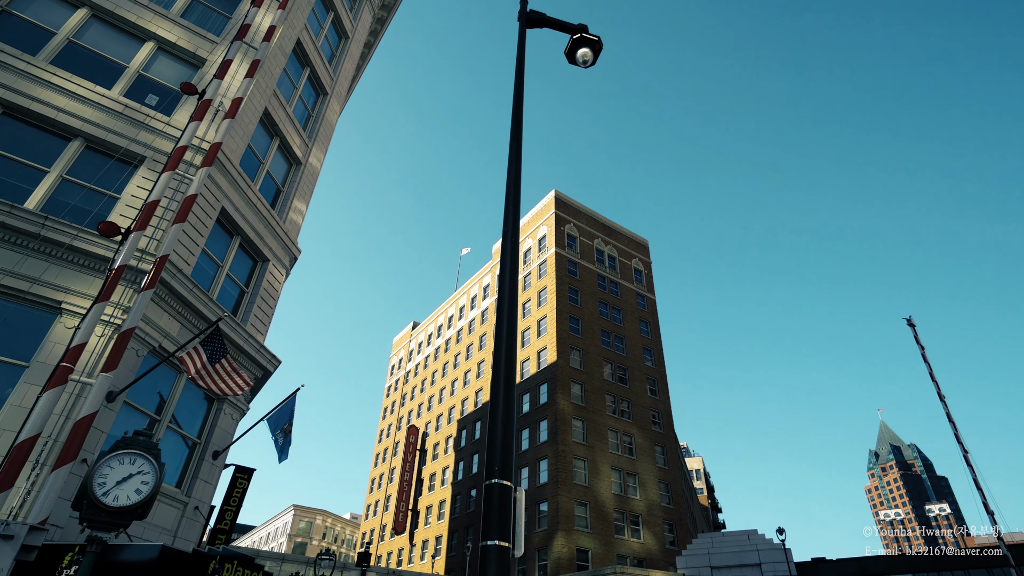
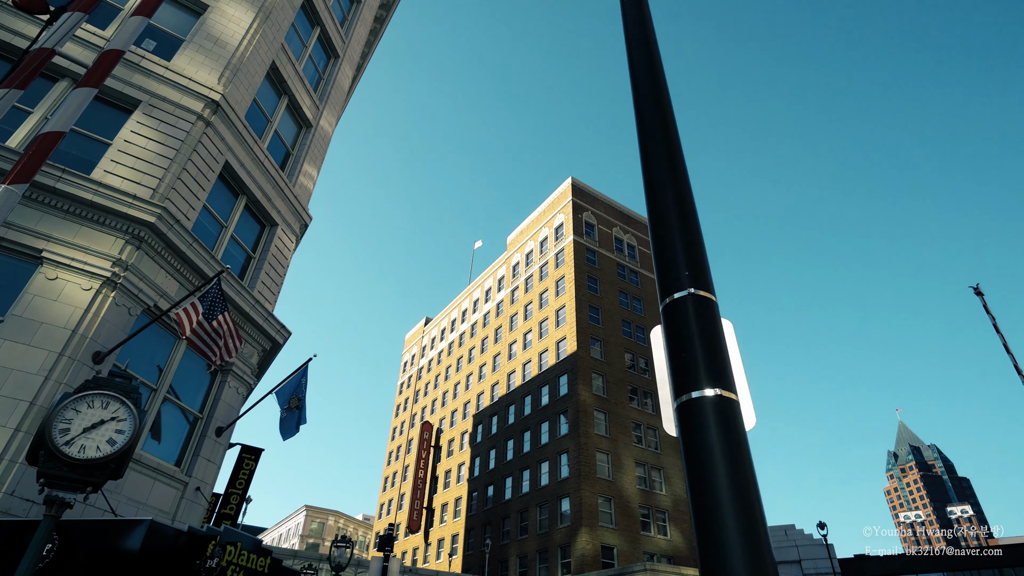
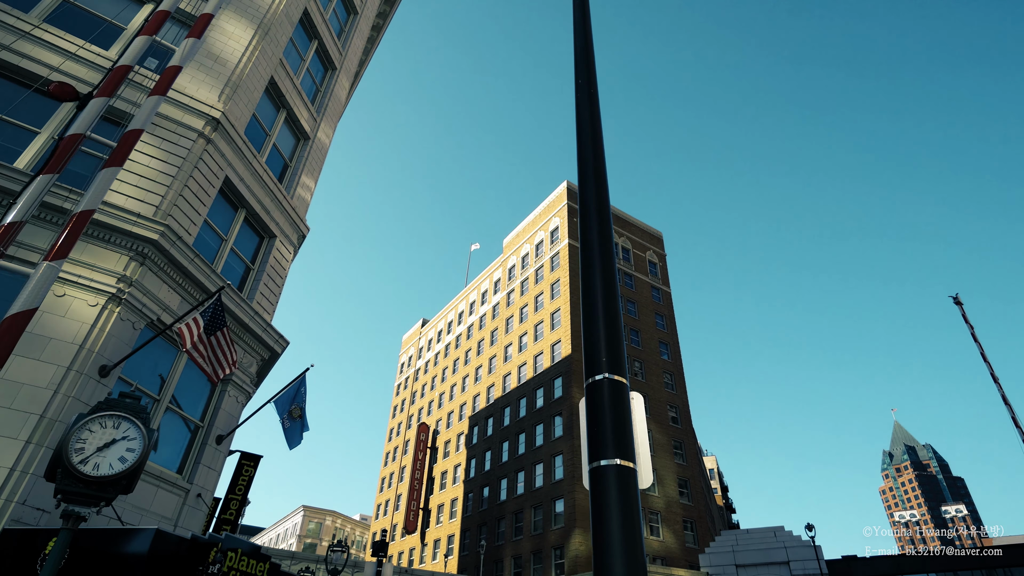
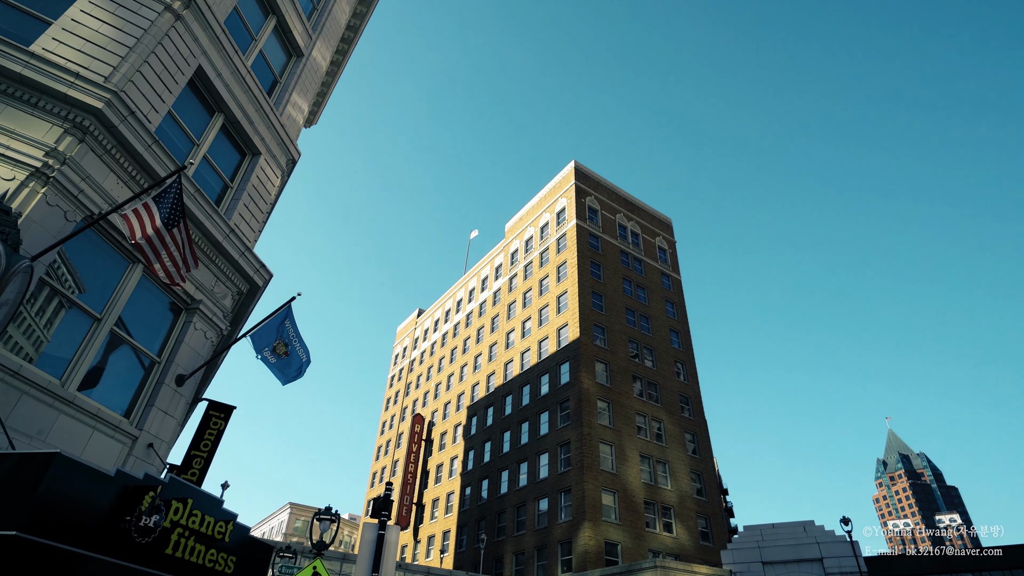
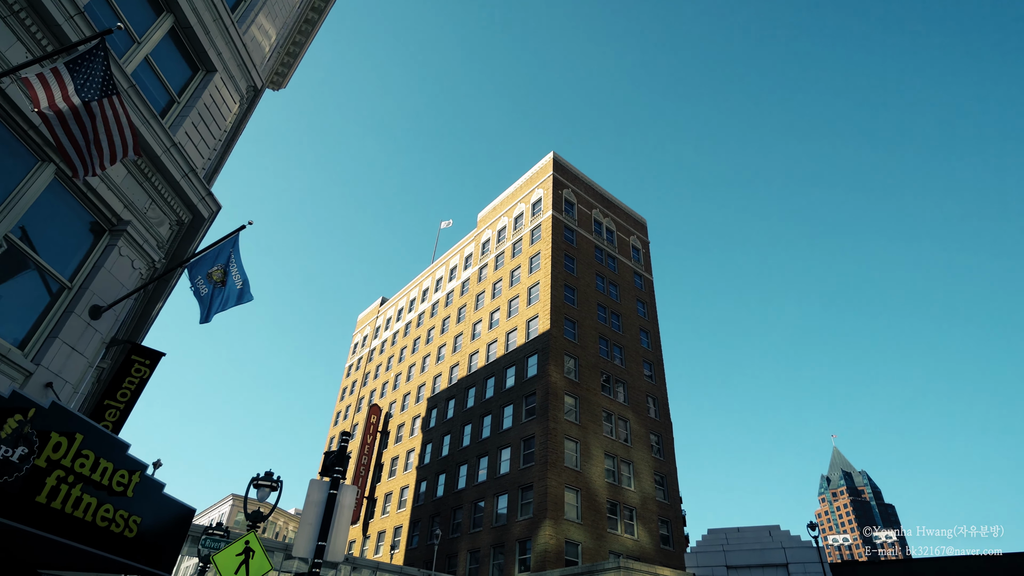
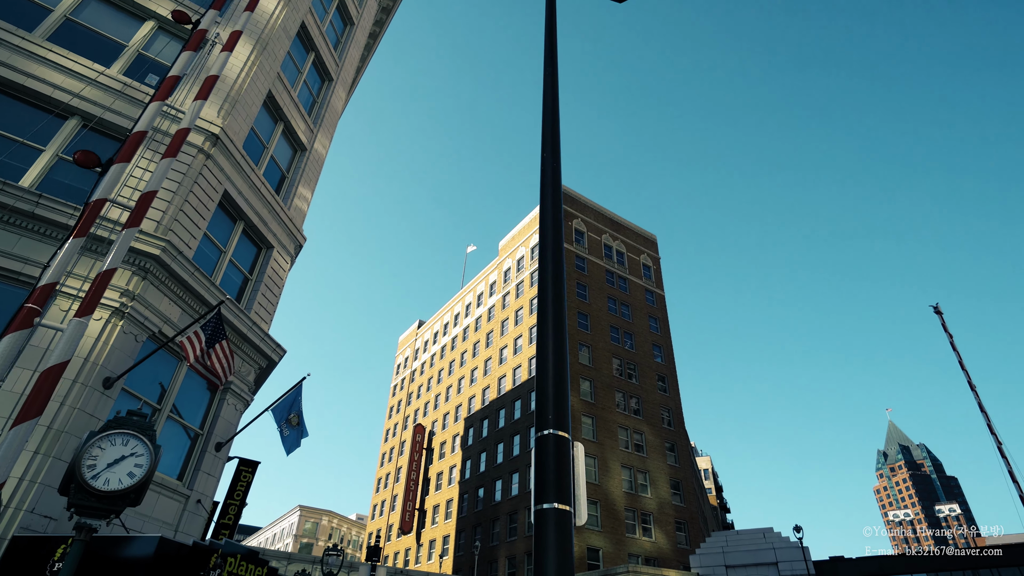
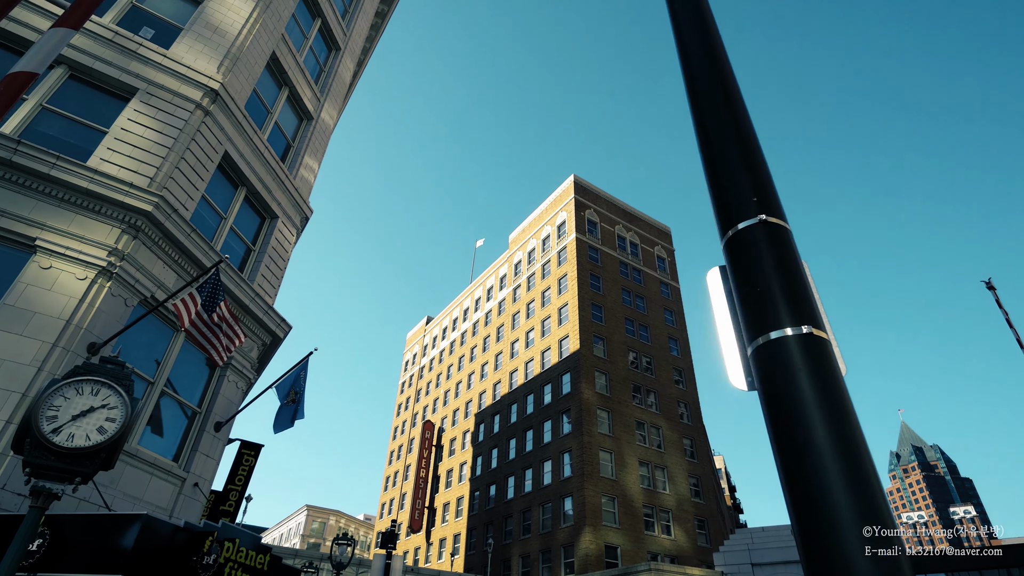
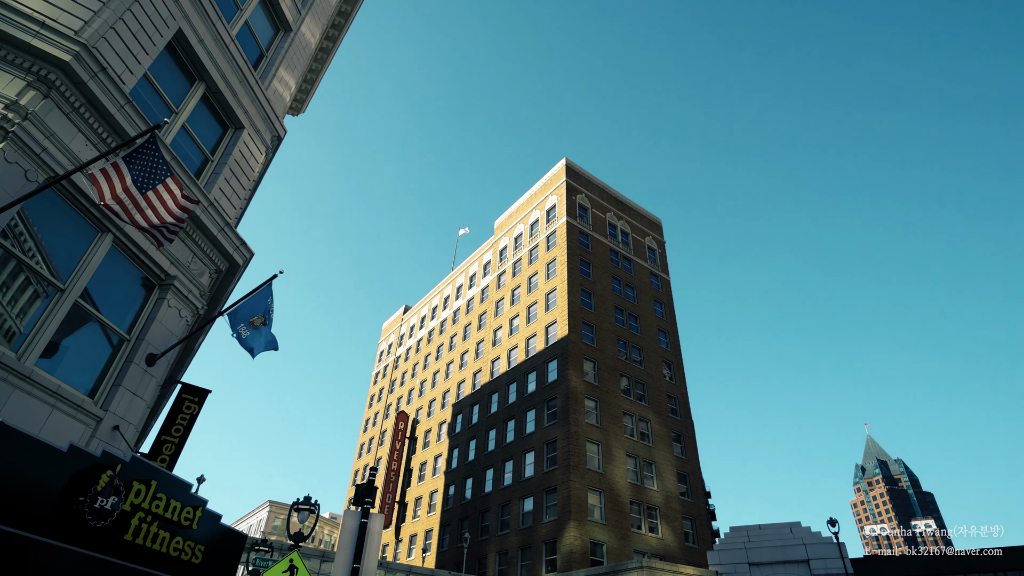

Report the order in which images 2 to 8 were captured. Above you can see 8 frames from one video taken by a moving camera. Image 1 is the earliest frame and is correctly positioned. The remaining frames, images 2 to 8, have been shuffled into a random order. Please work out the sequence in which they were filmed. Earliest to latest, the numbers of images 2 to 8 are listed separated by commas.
6, 3, 2, 7, 4, 8, 5
